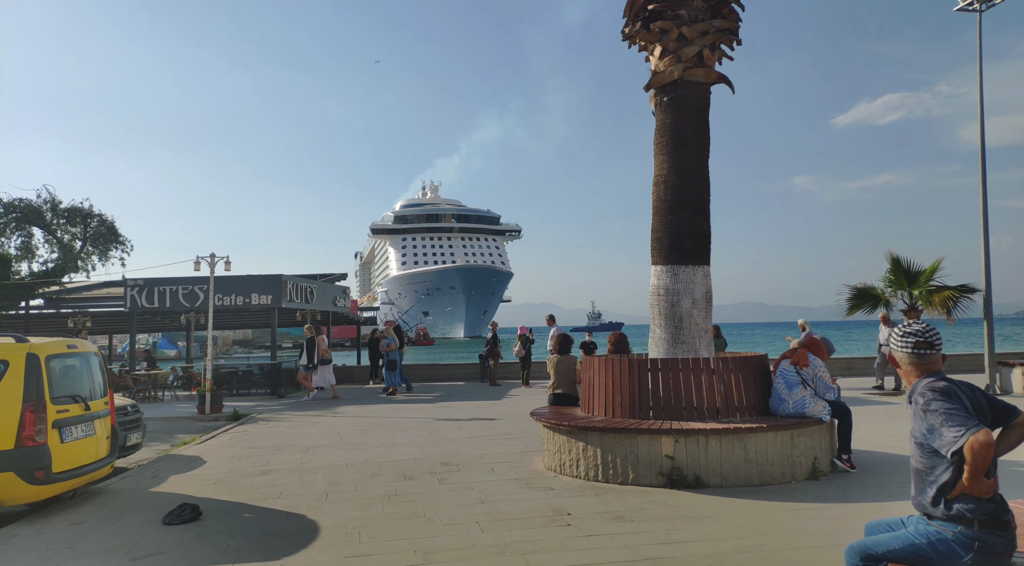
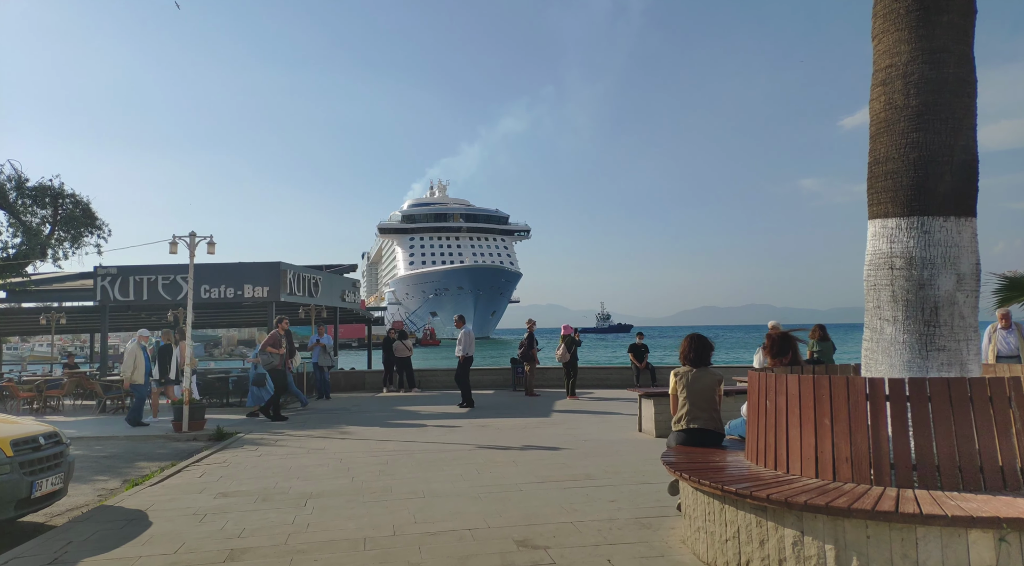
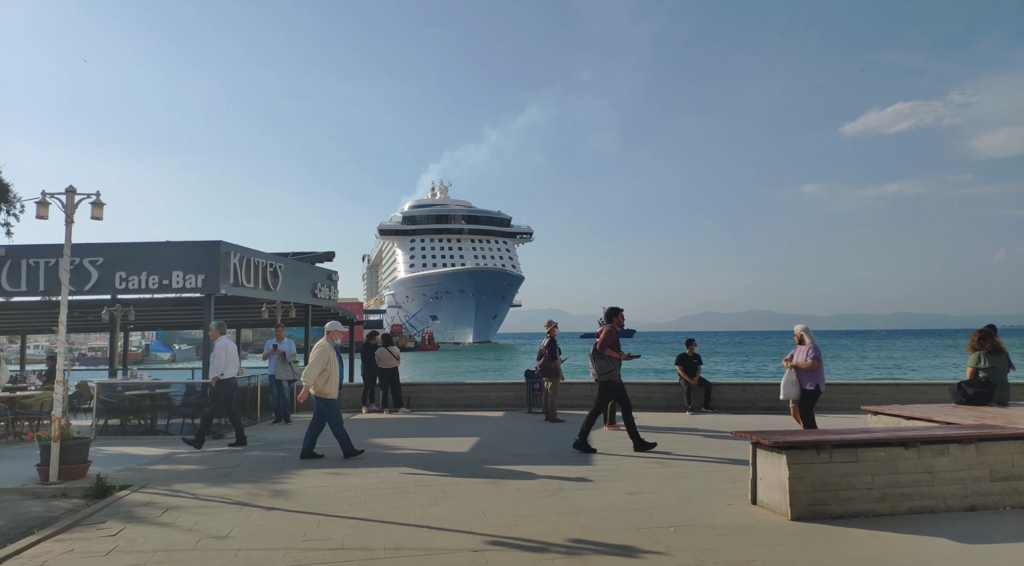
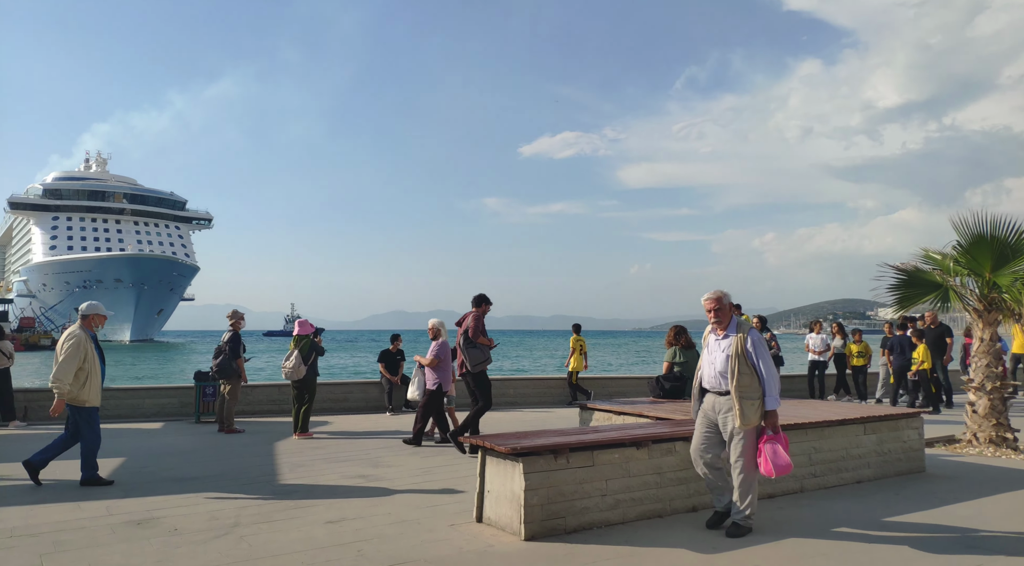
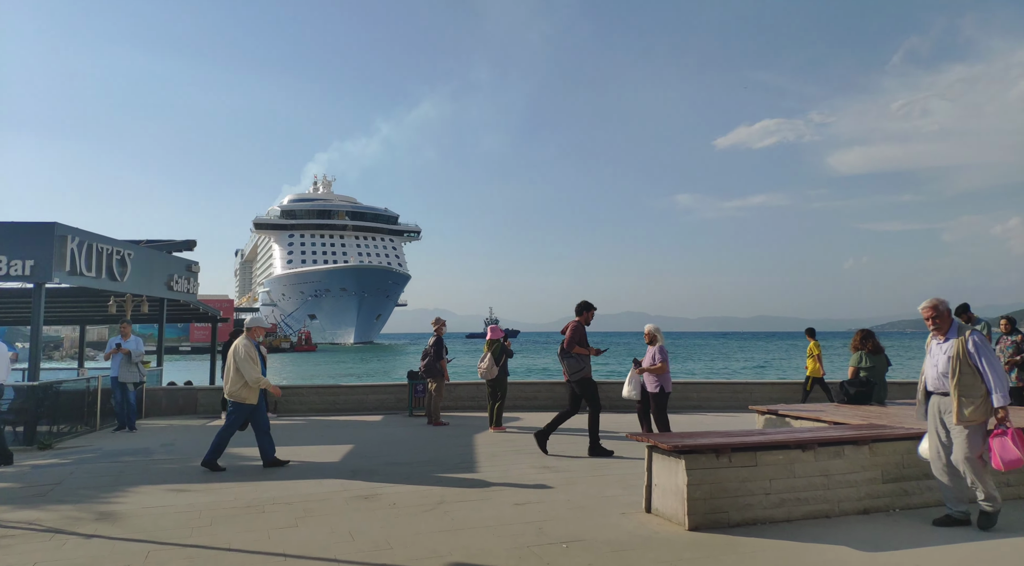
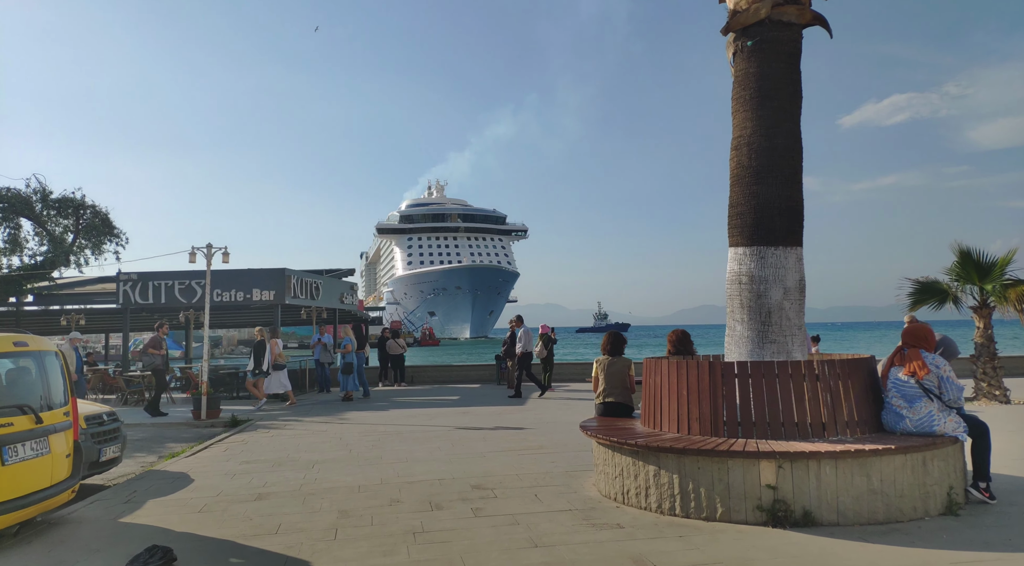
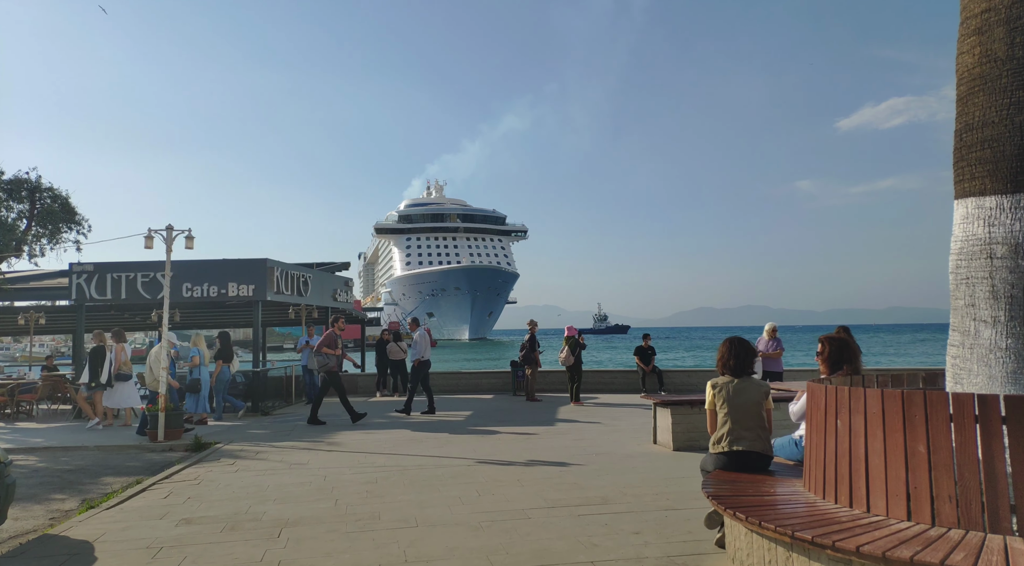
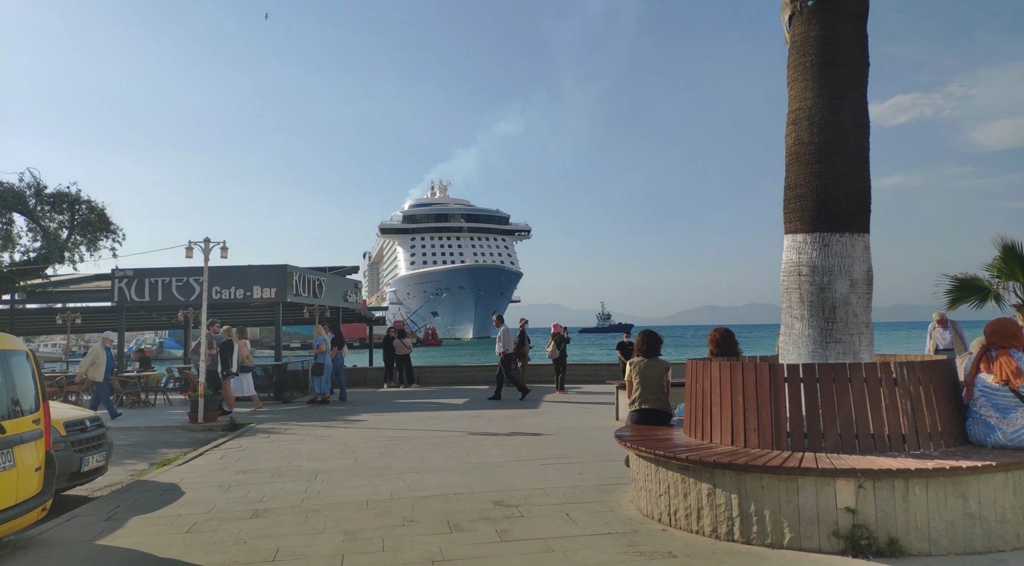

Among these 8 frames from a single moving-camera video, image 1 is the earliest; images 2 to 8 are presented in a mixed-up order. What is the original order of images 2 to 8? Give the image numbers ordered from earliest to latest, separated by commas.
6, 8, 2, 7, 3, 5, 4
